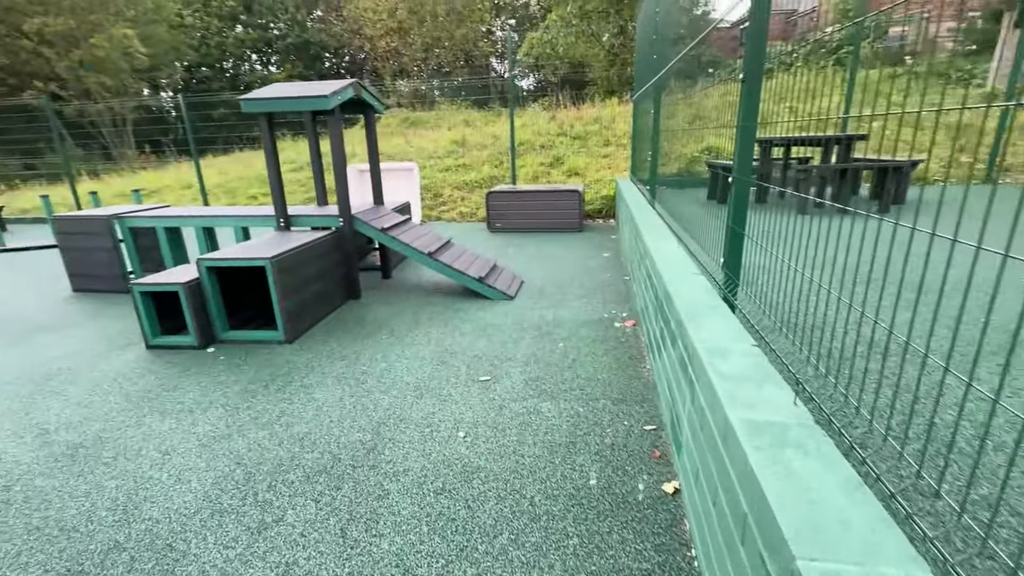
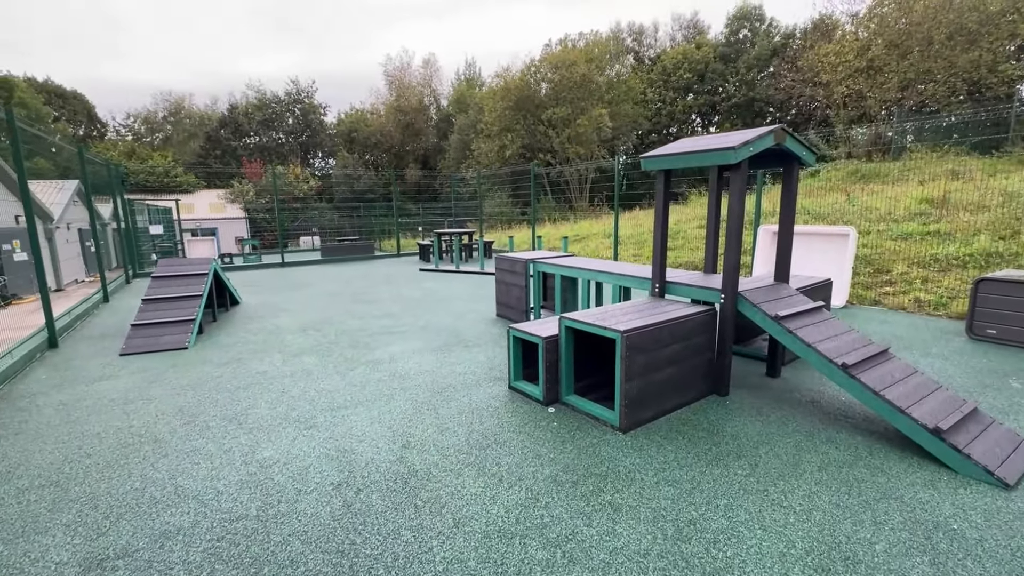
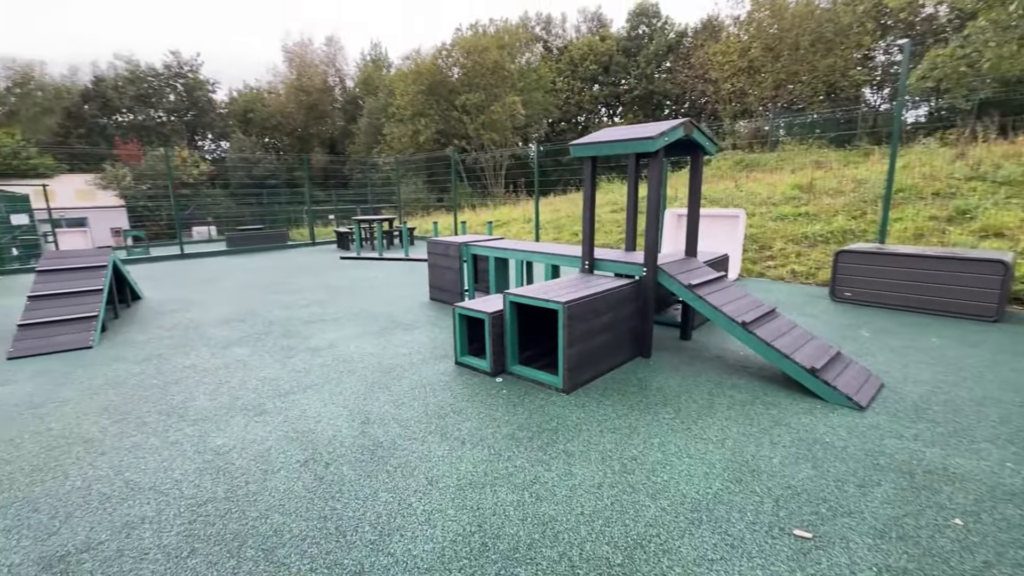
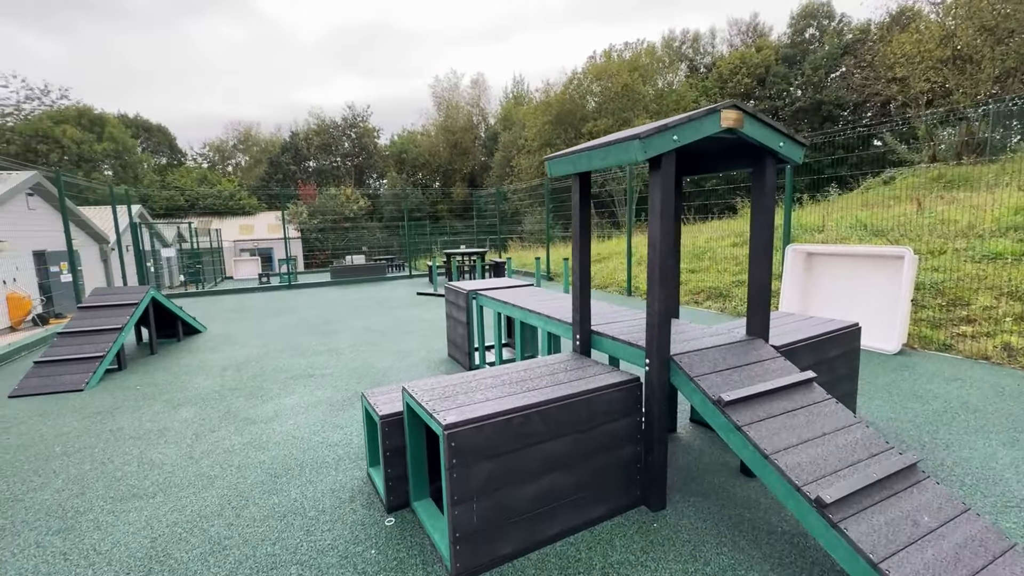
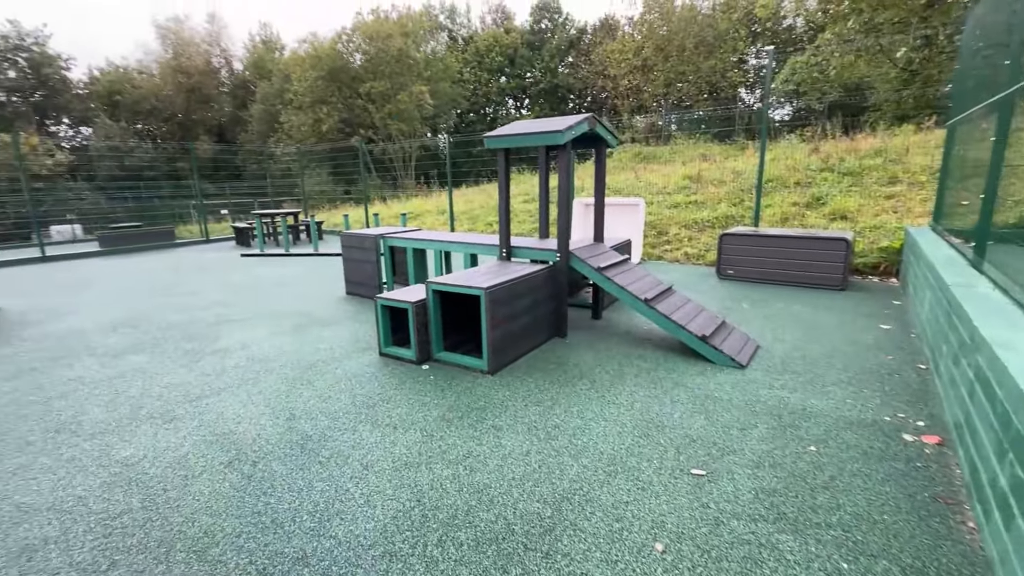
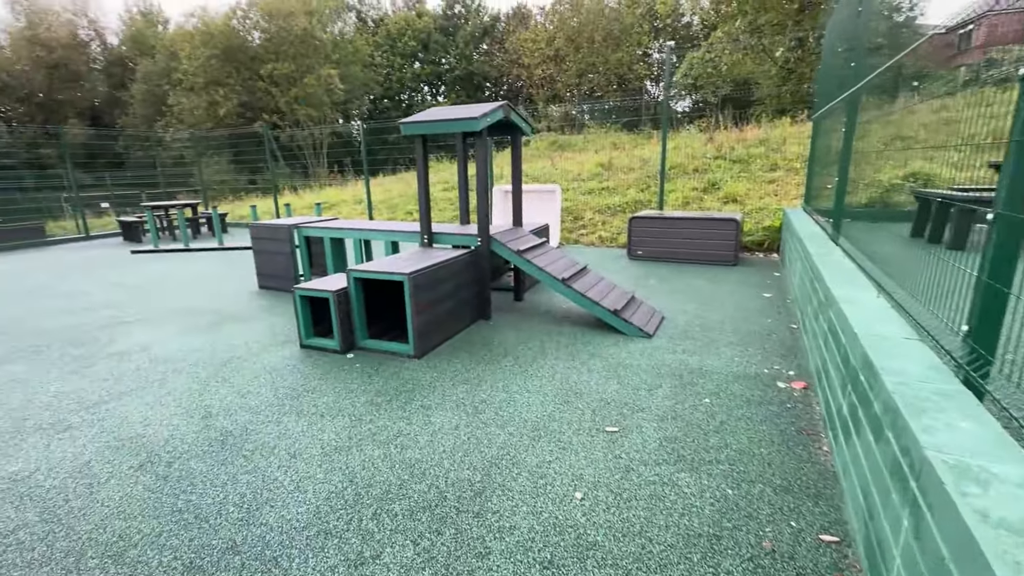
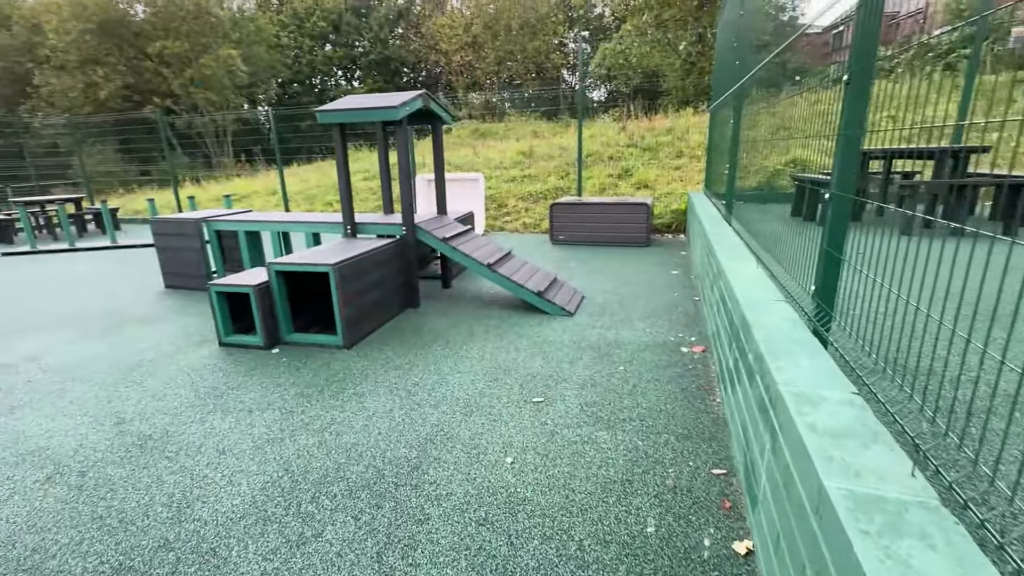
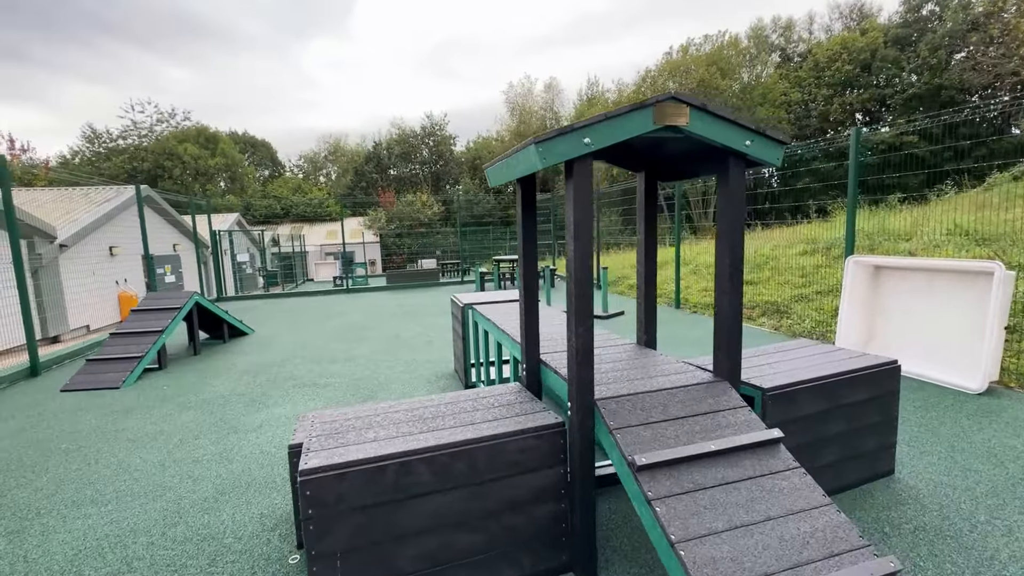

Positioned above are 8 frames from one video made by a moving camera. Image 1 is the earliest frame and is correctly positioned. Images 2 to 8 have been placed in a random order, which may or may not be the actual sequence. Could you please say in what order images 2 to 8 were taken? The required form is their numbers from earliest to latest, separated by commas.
7, 6, 5, 3, 2, 4, 8
